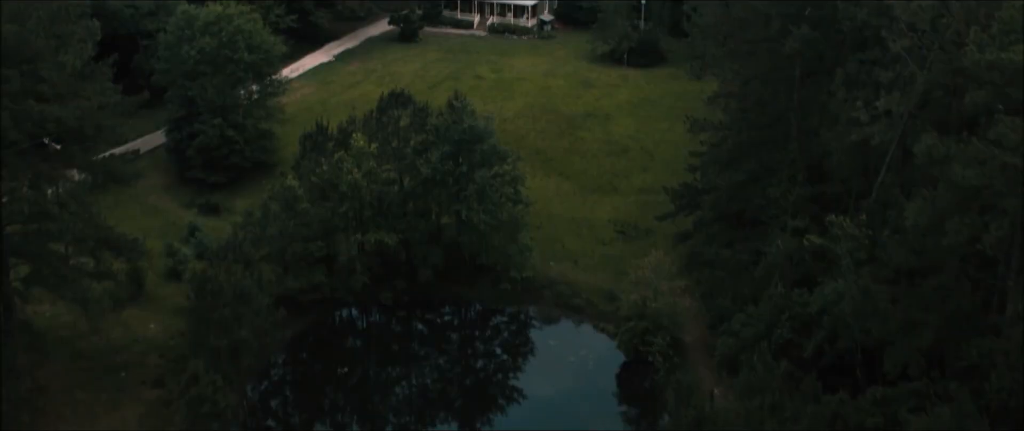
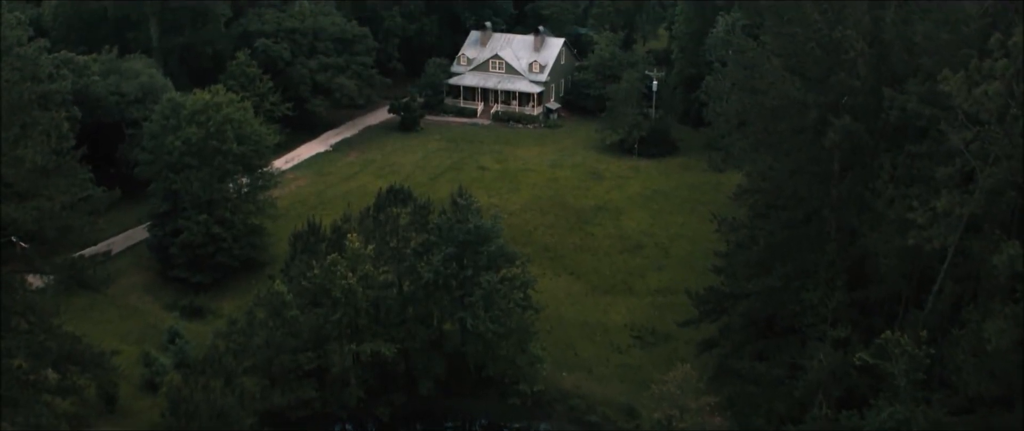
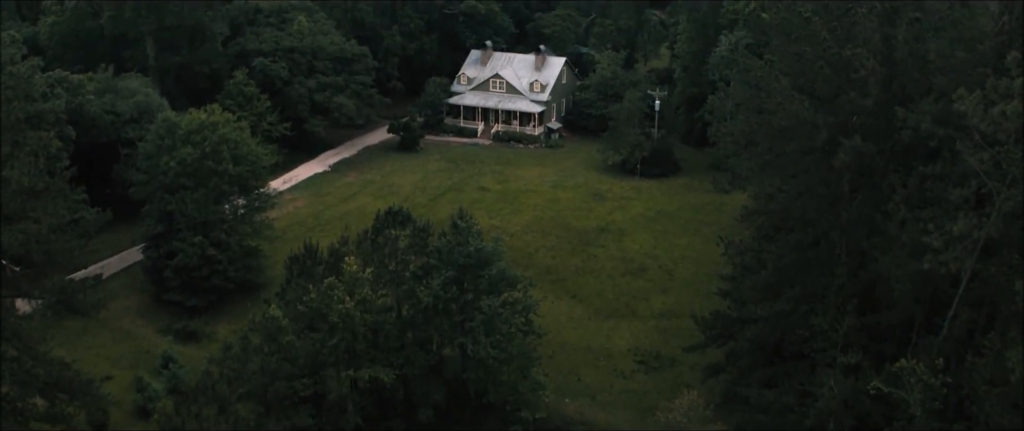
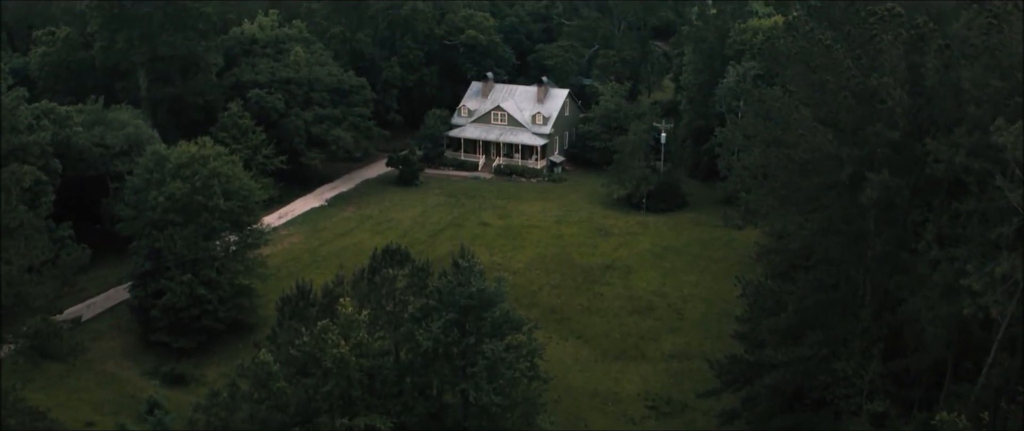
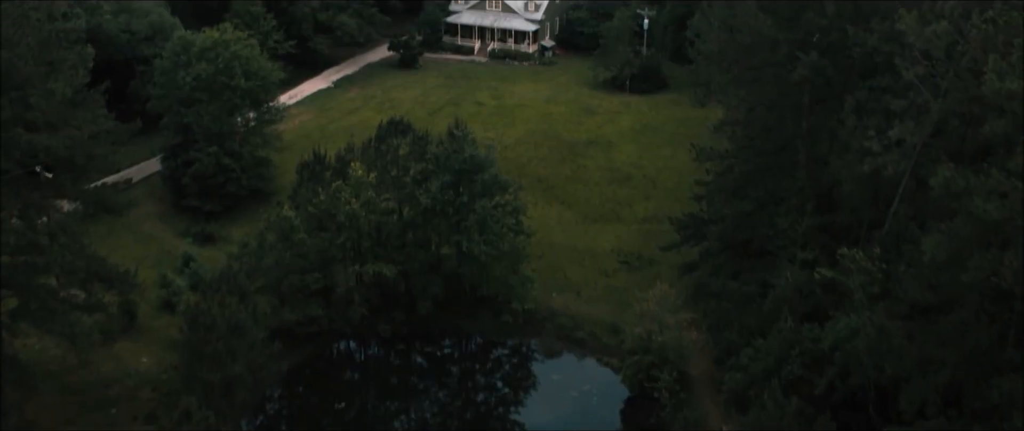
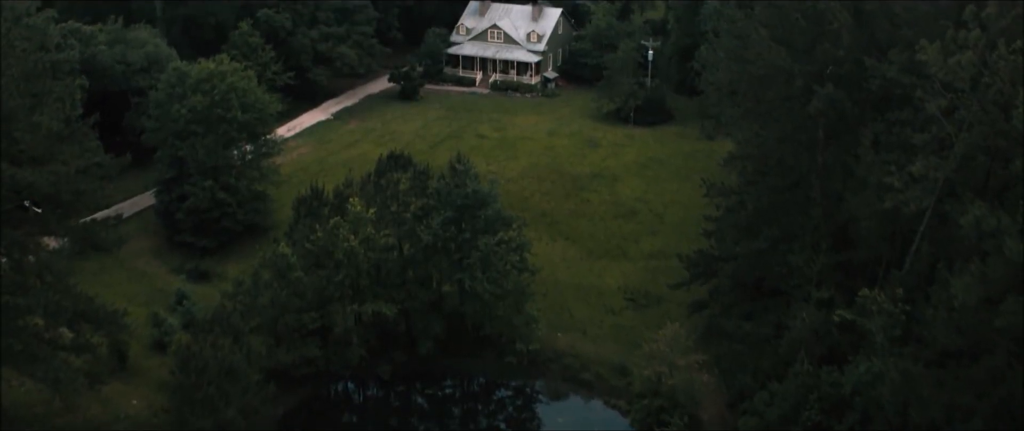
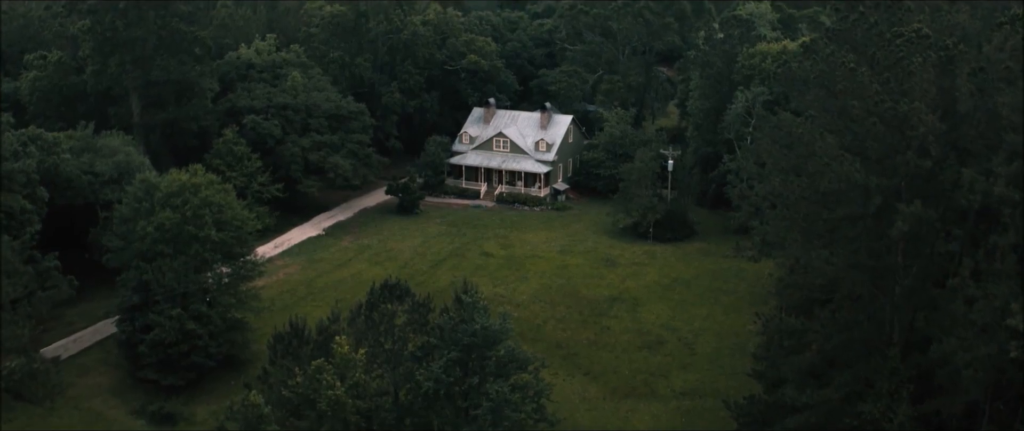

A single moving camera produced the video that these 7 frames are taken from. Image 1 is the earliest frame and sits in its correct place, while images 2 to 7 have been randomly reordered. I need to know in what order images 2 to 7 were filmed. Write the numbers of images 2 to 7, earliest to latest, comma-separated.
5, 6, 2, 3, 4, 7
